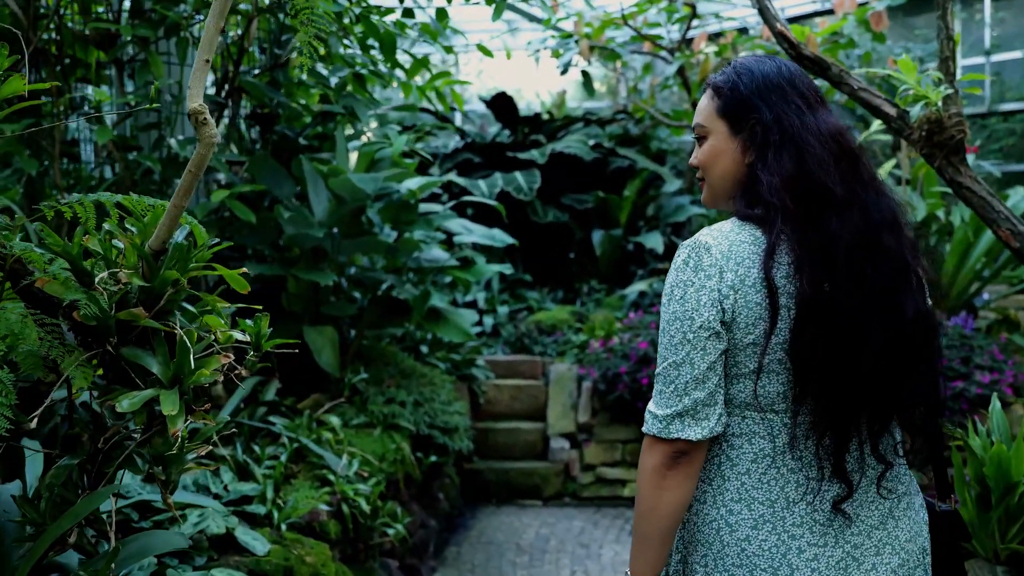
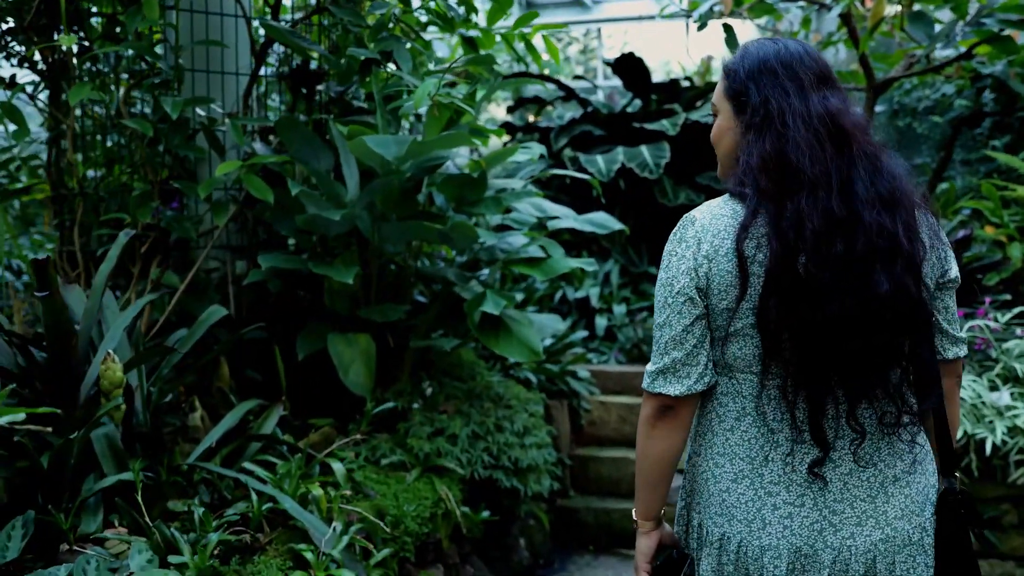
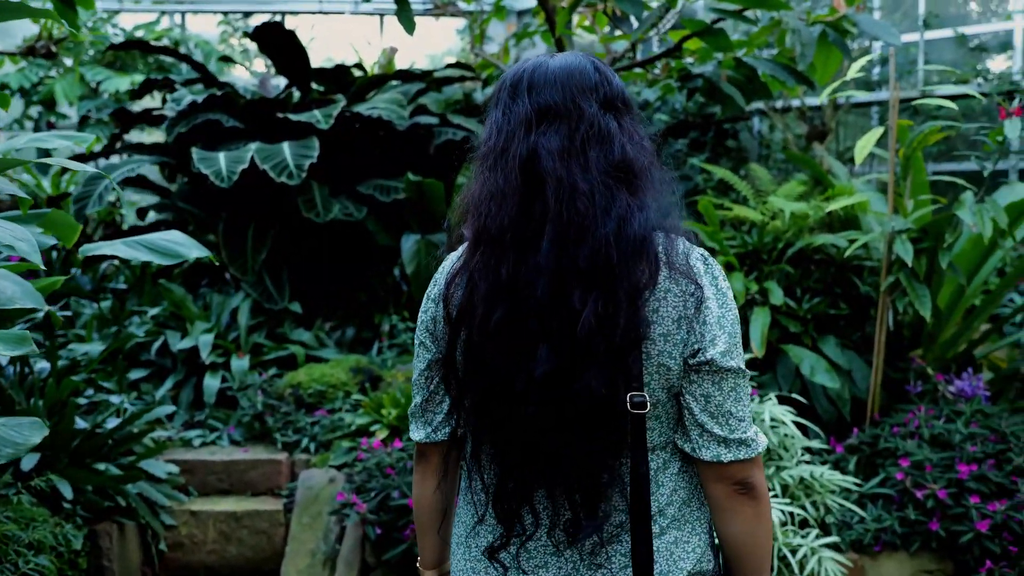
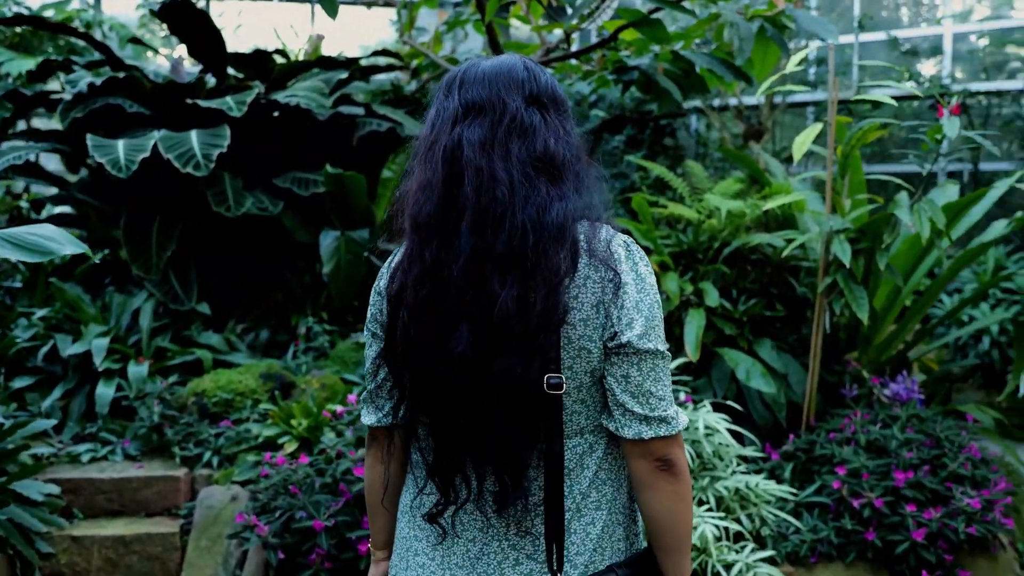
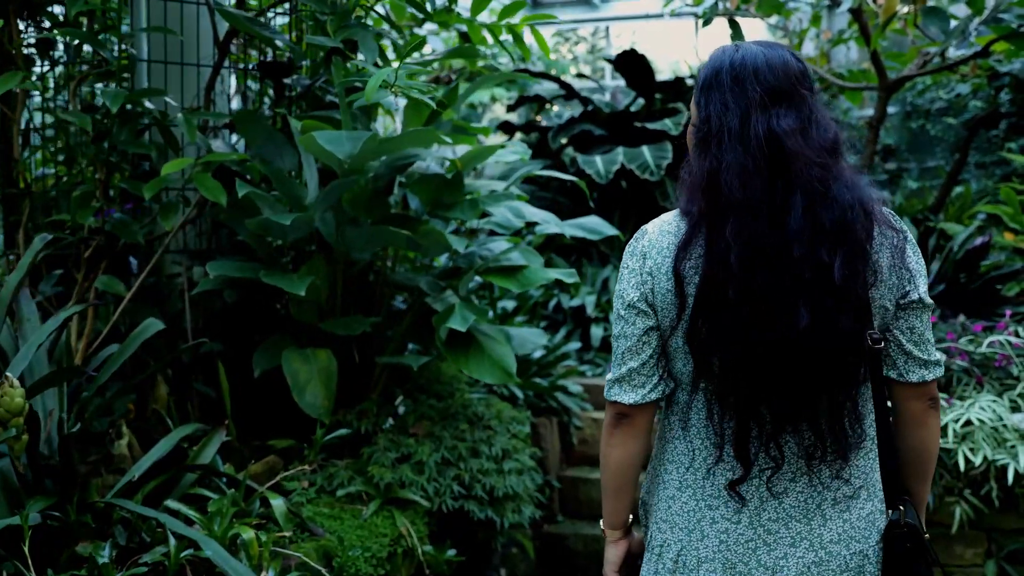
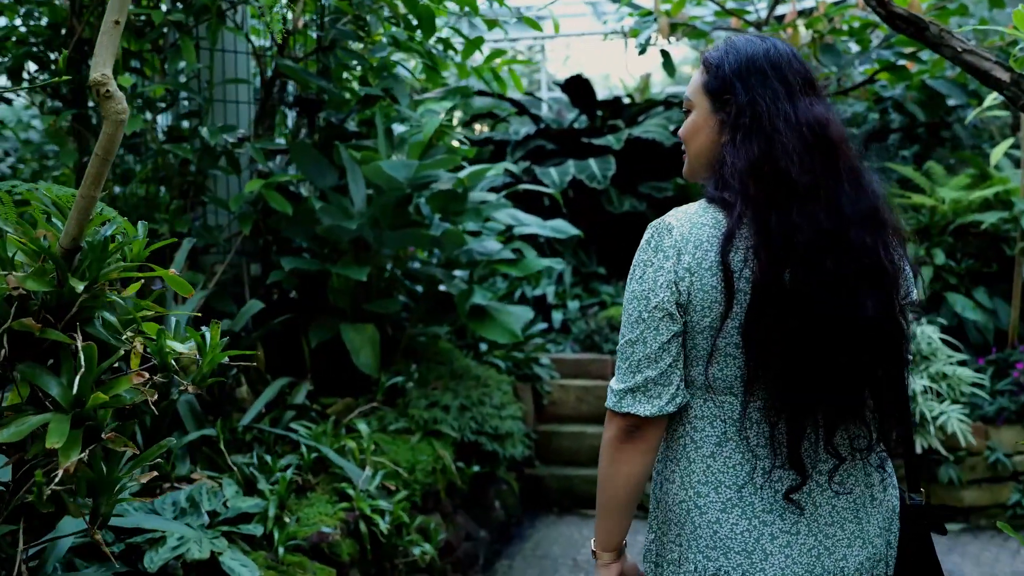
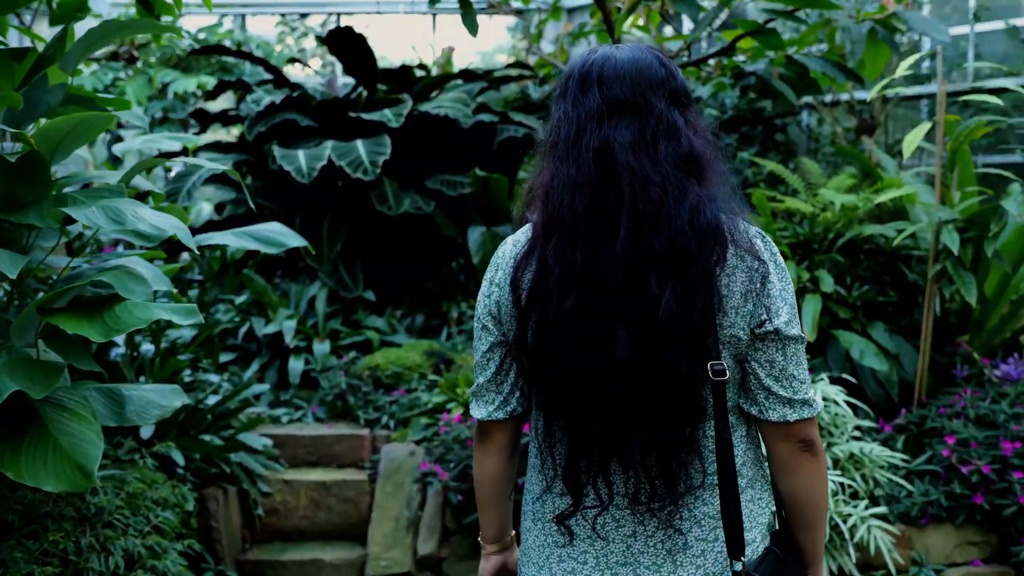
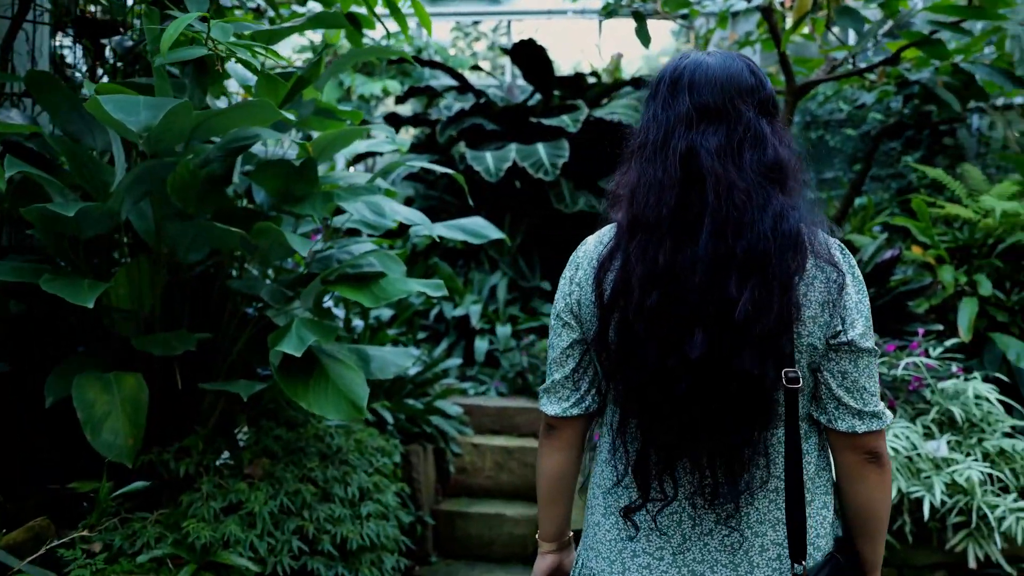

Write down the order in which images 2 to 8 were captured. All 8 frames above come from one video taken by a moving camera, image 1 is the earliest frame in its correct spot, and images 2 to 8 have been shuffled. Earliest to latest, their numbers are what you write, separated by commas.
6, 2, 5, 8, 7, 3, 4
